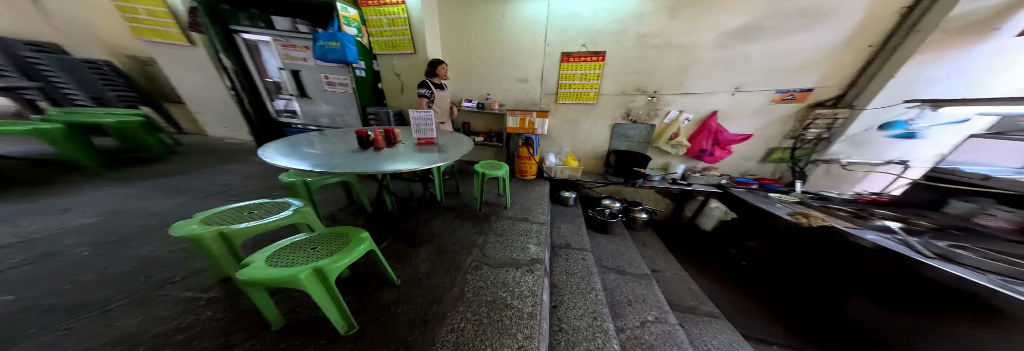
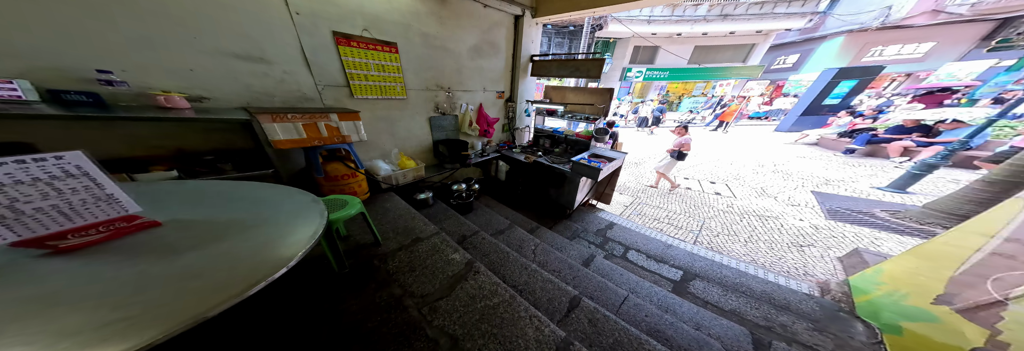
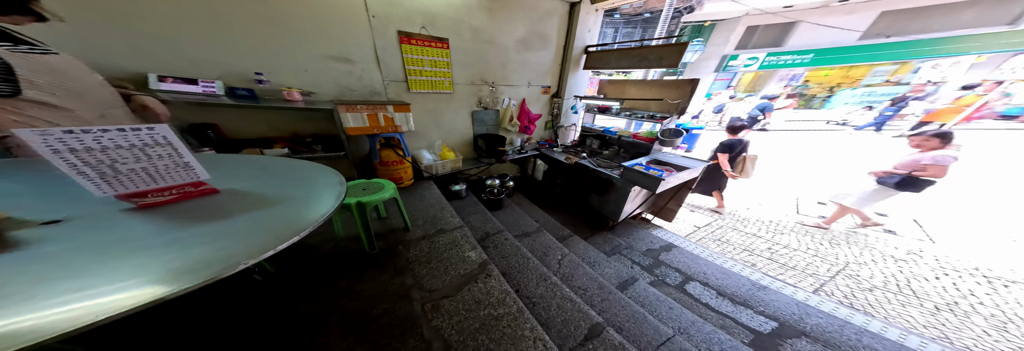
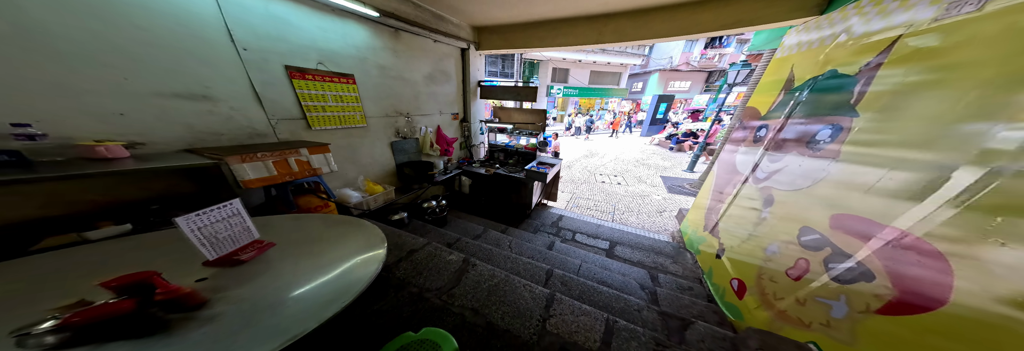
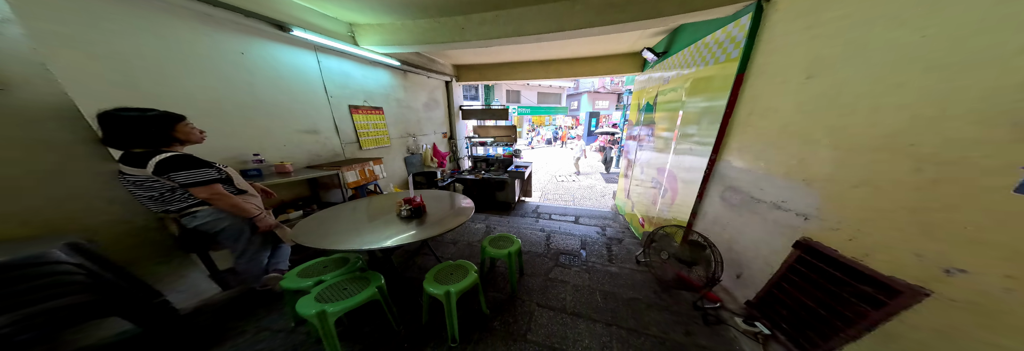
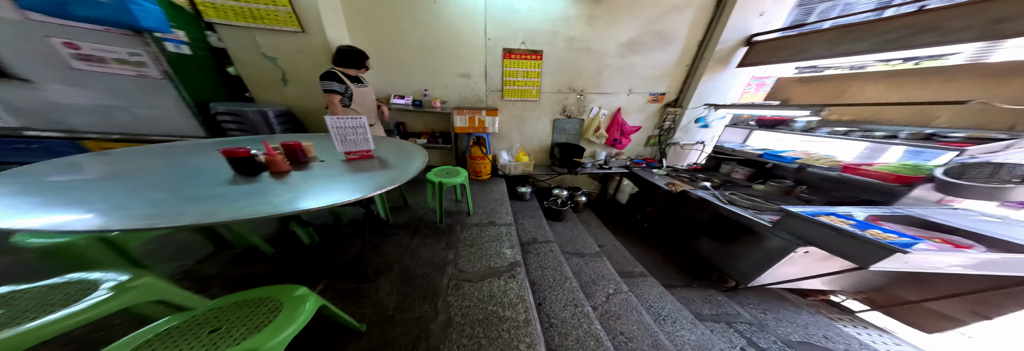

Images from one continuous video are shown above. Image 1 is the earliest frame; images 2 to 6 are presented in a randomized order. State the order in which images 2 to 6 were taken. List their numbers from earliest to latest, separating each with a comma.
6, 3, 2, 4, 5
